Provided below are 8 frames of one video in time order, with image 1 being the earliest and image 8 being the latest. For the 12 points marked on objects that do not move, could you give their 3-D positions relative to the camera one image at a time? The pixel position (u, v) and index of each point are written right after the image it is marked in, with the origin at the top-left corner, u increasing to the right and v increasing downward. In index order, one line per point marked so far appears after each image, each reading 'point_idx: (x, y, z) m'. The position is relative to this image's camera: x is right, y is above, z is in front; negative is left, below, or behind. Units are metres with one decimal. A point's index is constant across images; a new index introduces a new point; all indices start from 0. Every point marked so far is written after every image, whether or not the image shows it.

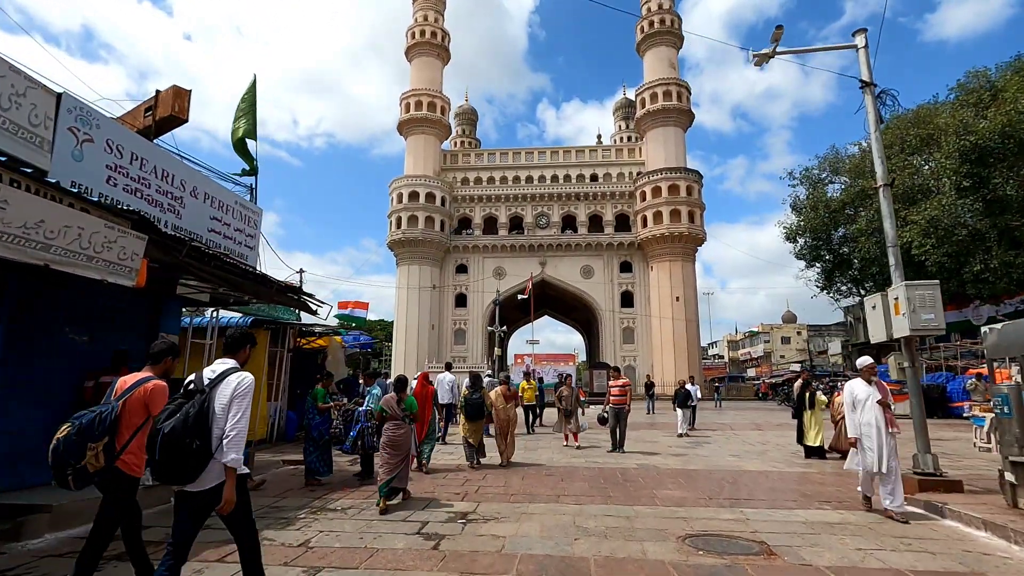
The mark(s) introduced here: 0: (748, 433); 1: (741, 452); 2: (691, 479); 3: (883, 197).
0: (+5.5, -3.4, +13.3) m
1: (+4.1, -2.9, +10.2) m
2: (+2.2, -2.4, +7.1) m
3: (+4.5, +1.1, +6.9) m
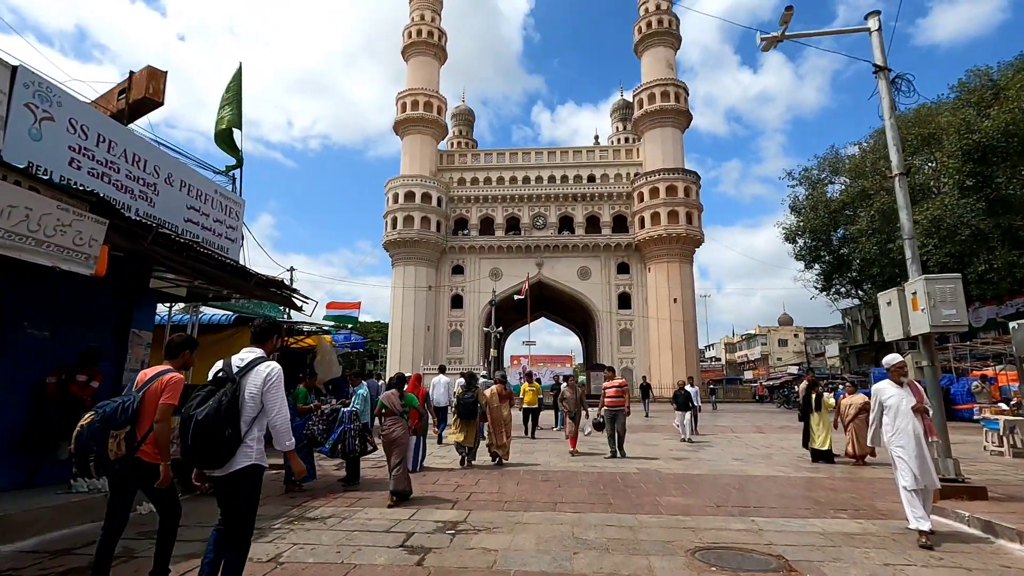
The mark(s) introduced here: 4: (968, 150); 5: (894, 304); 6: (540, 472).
0: (+5.4, -3.3, +12.9) m
1: (+4.0, -2.9, +9.8) m
2: (+2.2, -2.3, +6.7) m
3: (+4.4, +1.2, +6.6) m
4: (+14.9, +4.6, +18.7) m
5: (+4.3, -0.2, +6.4) m
6: (+0.4, -2.5, +7.7) m
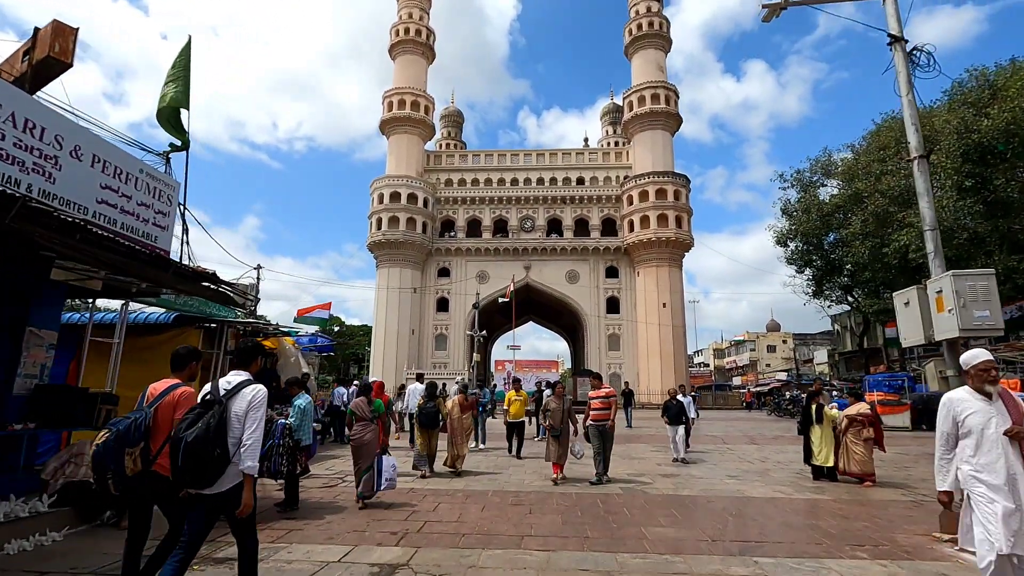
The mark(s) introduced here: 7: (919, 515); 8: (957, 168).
0: (+4.9, -3.4, +12.1) m
1: (+3.6, -2.9, +9.0) m
2: (+1.8, -2.3, +5.9) m
3: (+4.1, +1.2, +5.8) m
4: (+14.4, +4.4, +18.1) m
5: (+3.9, -0.2, +5.6) m
6: (0.0, -2.4, +6.8) m
7: (+4.2, -2.4, +6.0) m
8: (+14.3, +3.9, +18.5) m
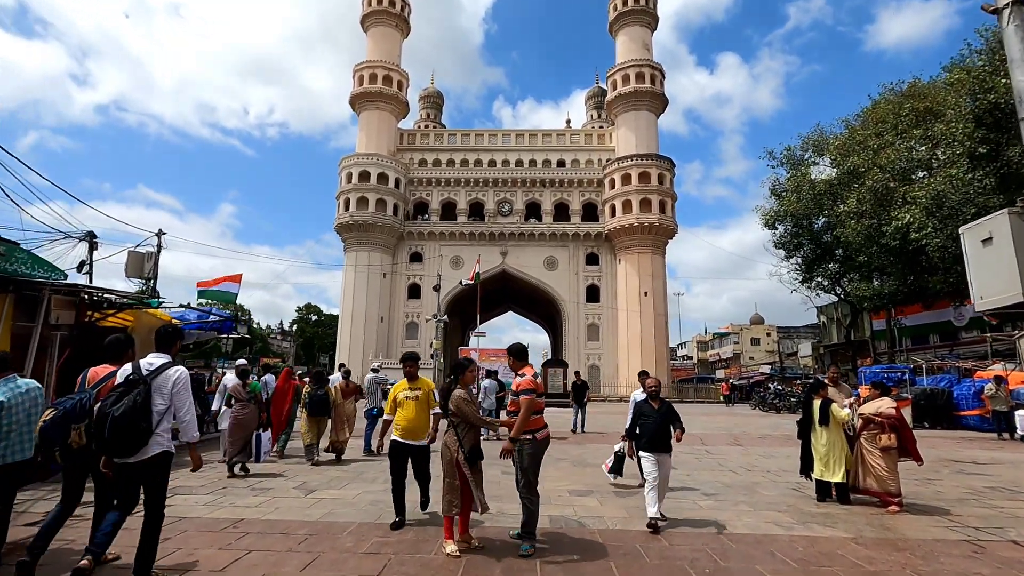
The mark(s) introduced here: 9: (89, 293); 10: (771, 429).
0: (+3.8, -2.8, +10.0) m
1: (+2.5, -2.4, +6.8) m
2: (+0.8, -1.8, +3.7) m
3: (+3.1, +1.6, +3.6) m
4: (+13.2, +4.9, +16.2) m
5: (+2.9, +0.3, +3.4) m
6: (-1.0, -1.9, +4.5) m
7: (+3.2, -1.9, +3.9) m
8: (+13.1, +4.4, +16.5) m
9: (-5.7, -0.1, +7.9) m
10: (+6.6, -3.6, +14.7) m
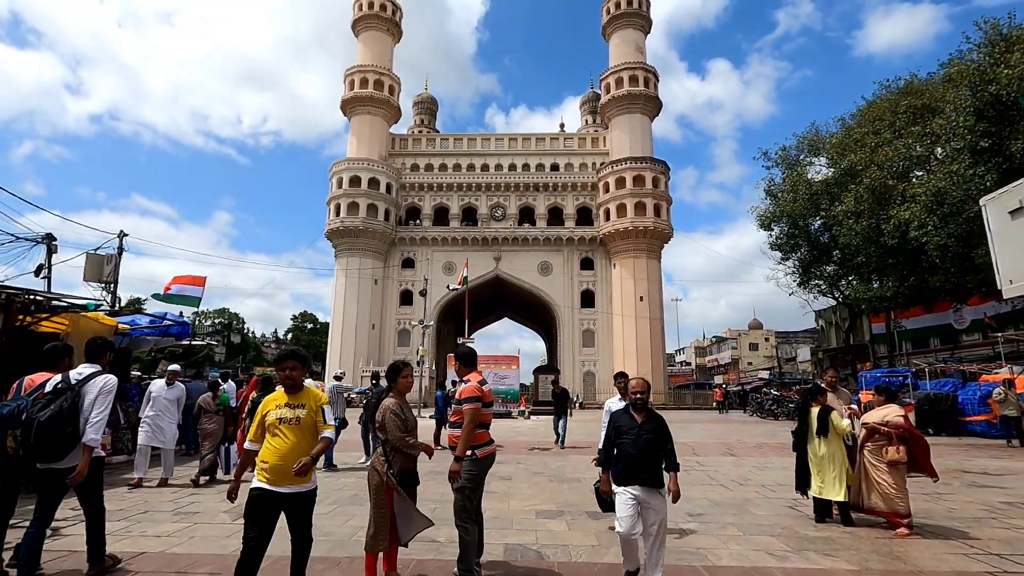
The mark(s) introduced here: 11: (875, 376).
0: (+3.4, -2.8, +9.3) m
1: (+2.1, -2.3, +6.1) m
2: (+0.4, -1.7, +3.0) m
3: (+2.7, +1.7, +2.9) m
4: (+12.7, +5.0, +15.6) m
5: (+2.5, +0.4, +2.8) m
6: (-1.4, -1.8, +3.8) m
7: (+2.8, -1.8, +3.2) m
8: (+12.6, +4.4, +15.9) m
9: (-6.1, -0.1, +7.2) m
10: (+6.2, -3.6, +13.9) m
11: (+10.5, -2.5, +16.6) m
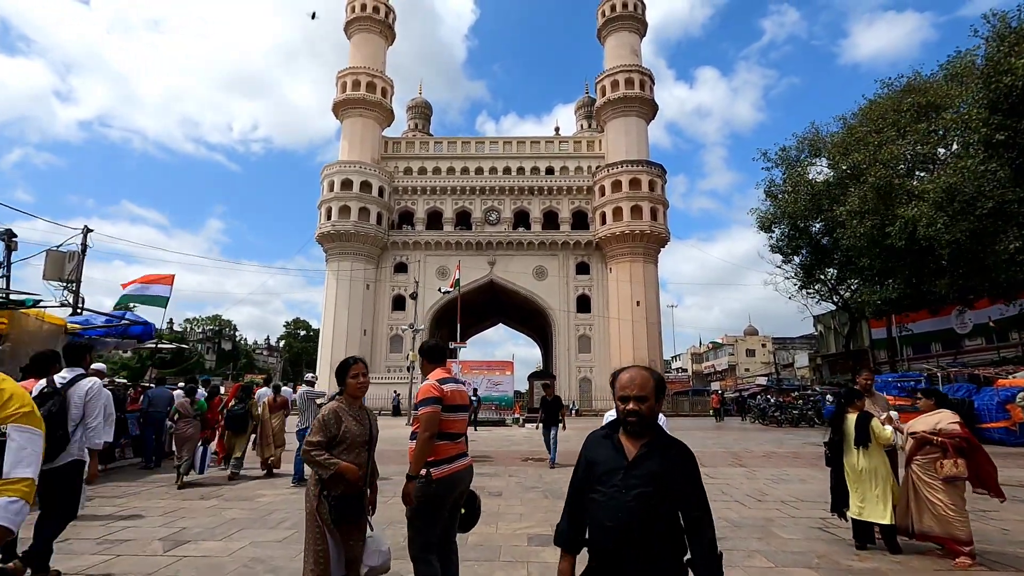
0: (+3.2, -2.8, +8.5) m
1: (+2.0, -2.2, +5.3) m
2: (+0.3, -1.6, +2.2) m
3: (+2.6, +1.9, +2.2) m
4: (+12.5, +4.9, +14.9) m
5: (+2.5, +0.5, +2.0) m
6: (-1.5, -1.7, +3.0) m
7: (+2.8, -1.7, +2.4) m
8: (+12.5, +4.4, +15.2) m
9: (-6.2, 0.0, +6.4) m
10: (+6.0, -3.6, +13.2) m
11: (+10.3, -2.6, +15.9) m
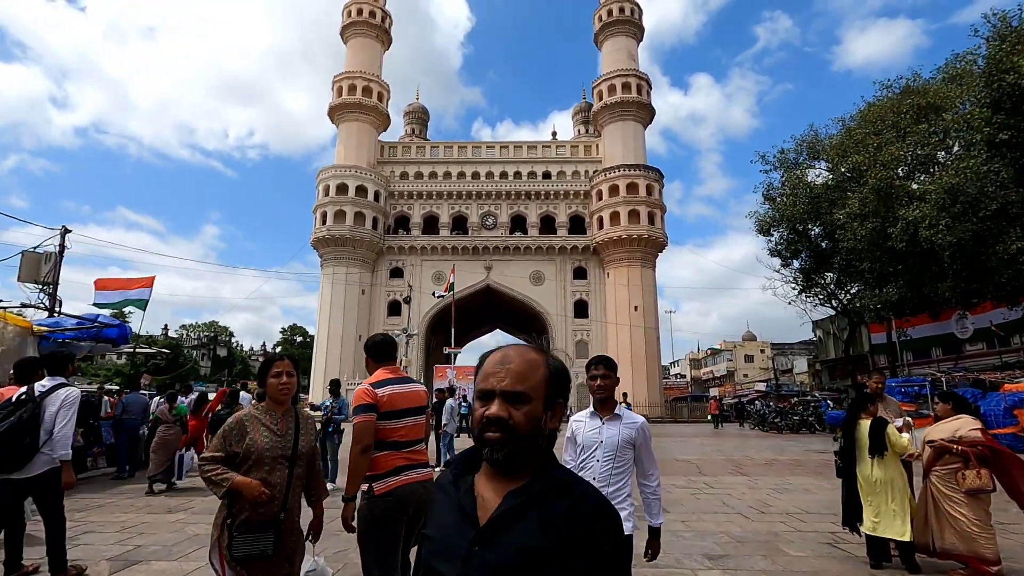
0: (+3.1, -2.8, +8.1) m
1: (+1.9, -2.2, +4.9) m
2: (+0.2, -1.5, +1.8) m
3: (+2.5, +1.9, +1.8) m
4: (+12.4, +4.9, +14.7) m
5: (+2.3, +0.6, +1.7) m
6: (-1.6, -1.7, +2.6) m
7: (+2.7, -1.6, +2.0) m
8: (+12.3, +4.3, +15.0) m
9: (-6.4, 0.0, +6.0) m
10: (+5.9, -3.6, +12.8) m
11: (+10.2, -2.6, +15.5) m
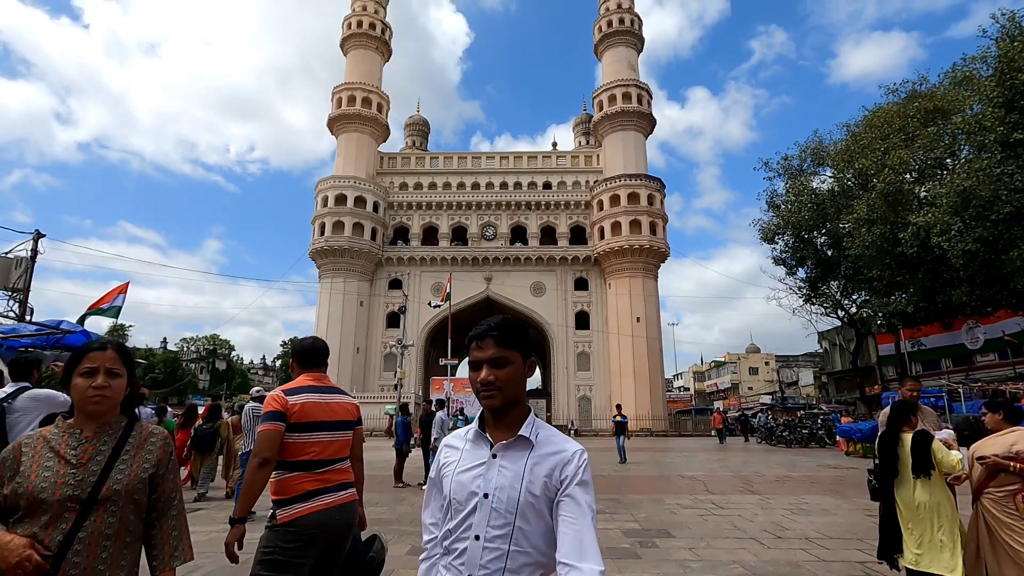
0: (+3.0, -2.8, +7.4) m
1: (+1.7, -2.1, +4.3) m
2: (+0.1, -1.4, +1.2) m
3: (+2.3, +2.0, +1.3) m
4: (+12.3, +4.7, +14.1) m
5: (+2.2, +0.7, +1.1) m
6: (-1.8, -1.6, +2.0) m
7: (+2.5, -1.5, +1.4) m
8: (+12.2, +4.2, +14.4) m
9: (-6.5, 0.0, +5.4) m
10: (+5.8, -3.8, +12.1) m
11: (+10.1, -2.8, +14.8) m
